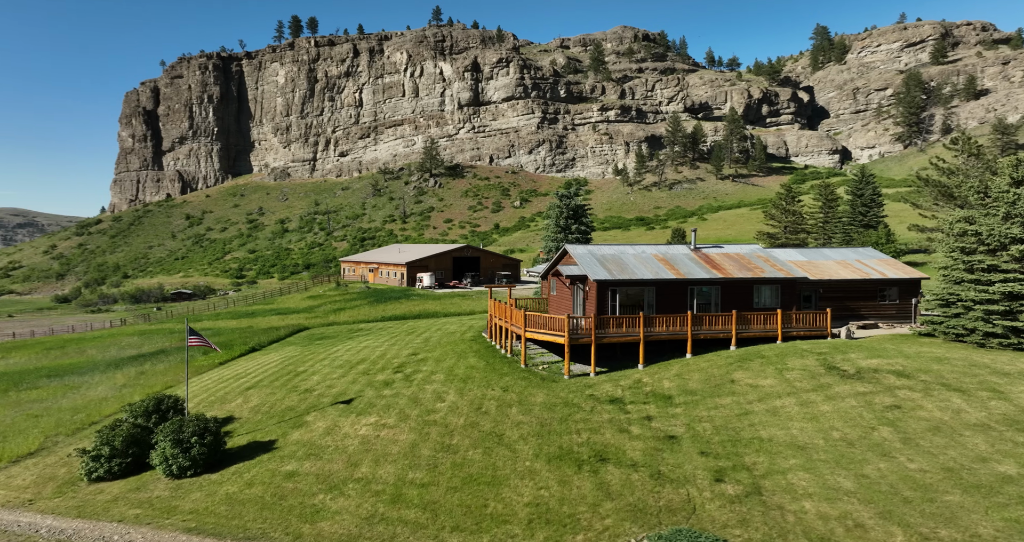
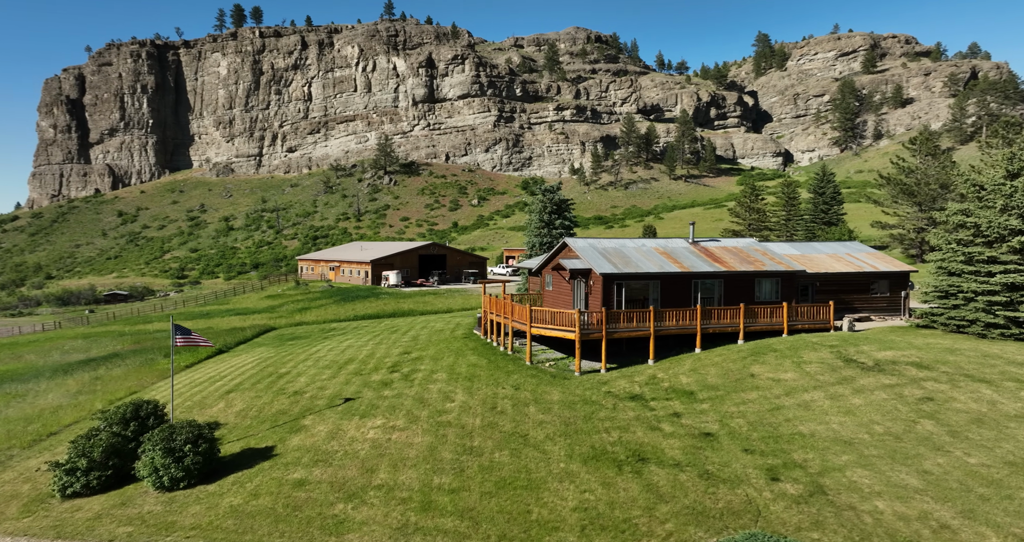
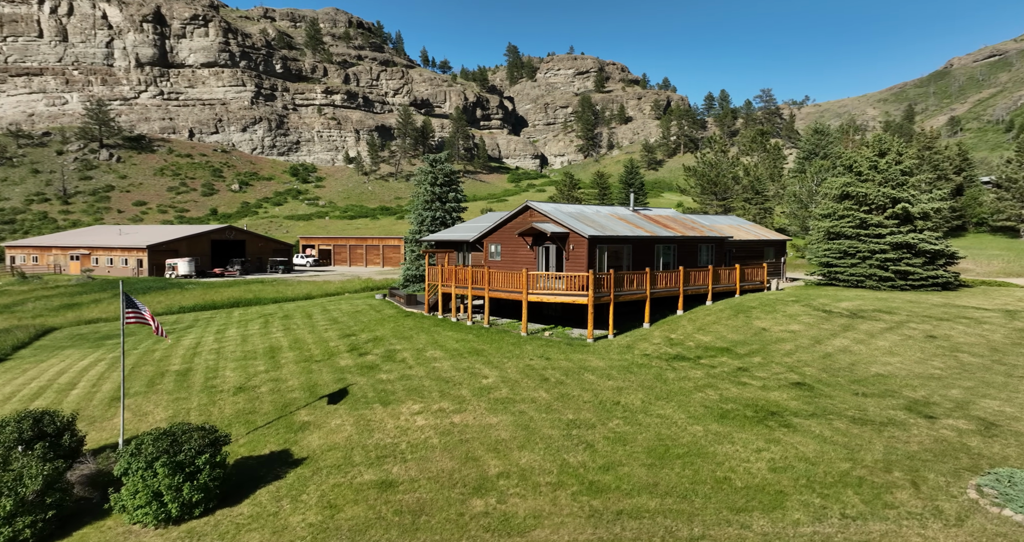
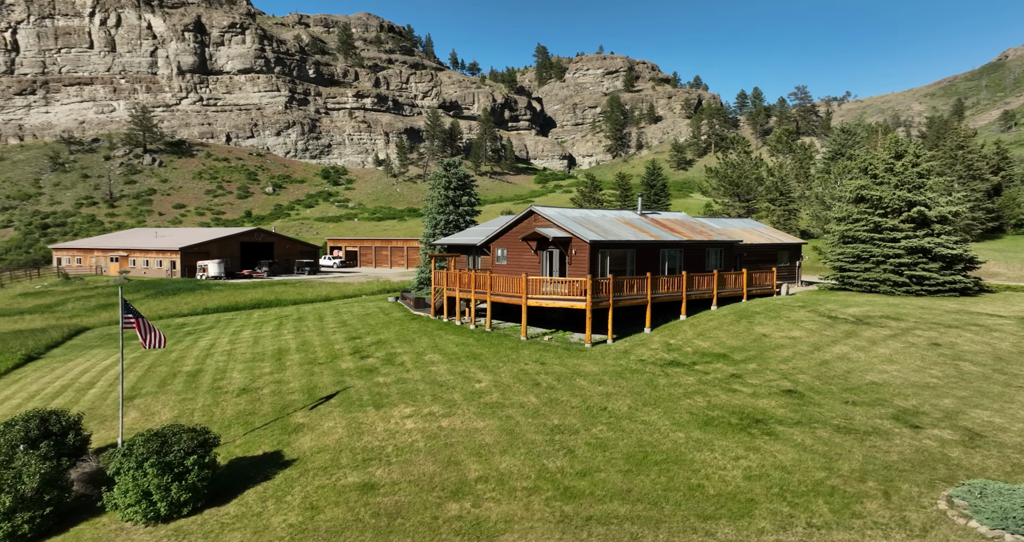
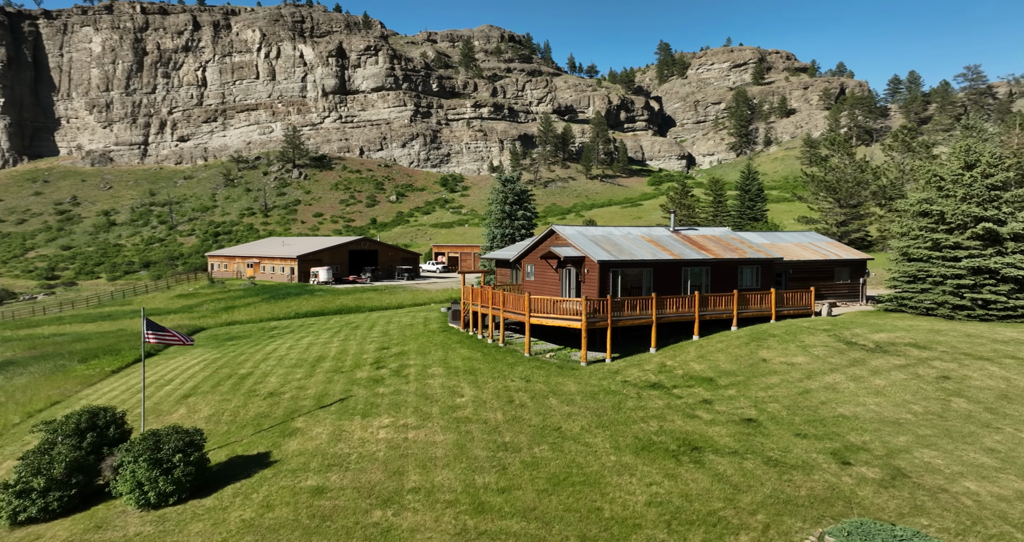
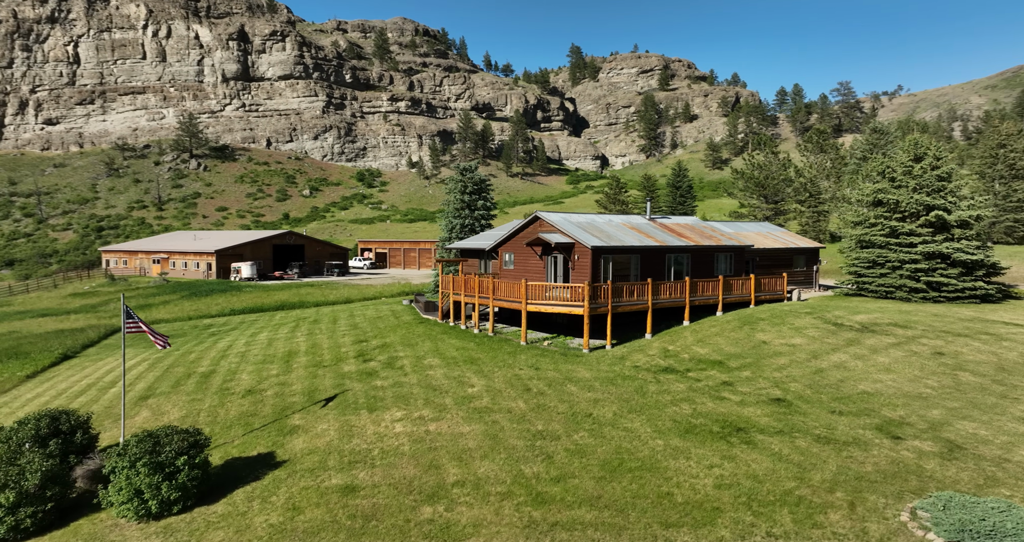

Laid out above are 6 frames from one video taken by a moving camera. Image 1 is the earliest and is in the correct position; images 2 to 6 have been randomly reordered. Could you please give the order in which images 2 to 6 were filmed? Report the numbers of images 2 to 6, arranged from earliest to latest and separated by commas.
2, 5, 6, 4, 3
